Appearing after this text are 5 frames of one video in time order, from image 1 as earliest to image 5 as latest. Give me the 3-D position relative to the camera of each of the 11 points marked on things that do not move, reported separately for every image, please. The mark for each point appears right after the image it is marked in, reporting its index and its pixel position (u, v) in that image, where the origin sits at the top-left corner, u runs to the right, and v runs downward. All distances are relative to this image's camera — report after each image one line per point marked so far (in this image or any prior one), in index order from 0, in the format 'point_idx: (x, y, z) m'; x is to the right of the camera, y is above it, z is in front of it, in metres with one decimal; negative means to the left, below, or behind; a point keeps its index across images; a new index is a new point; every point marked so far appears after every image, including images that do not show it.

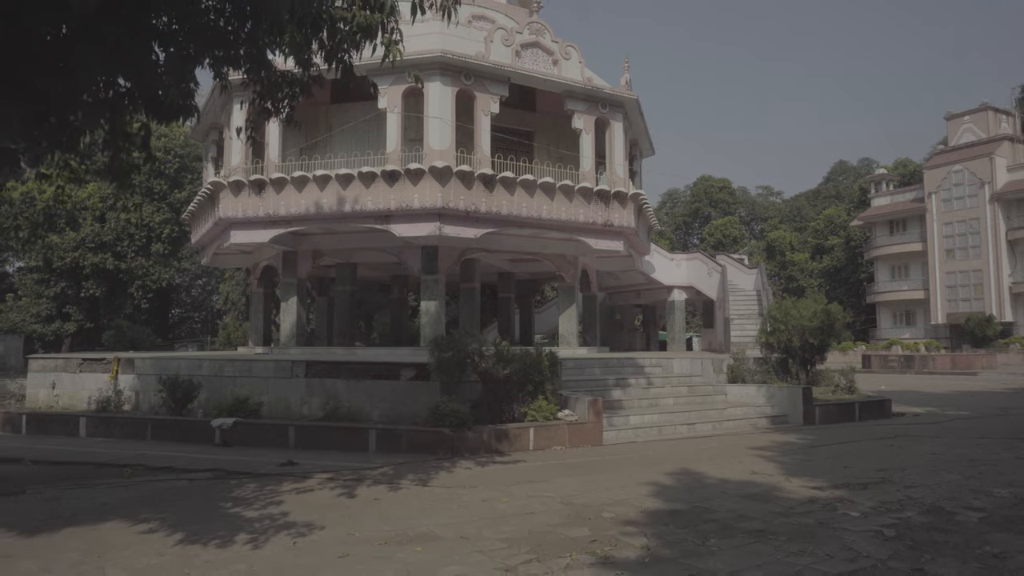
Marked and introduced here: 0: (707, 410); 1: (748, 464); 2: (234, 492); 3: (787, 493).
0: (+3.2, -2.1, +12.4) m
1: (+2.7, -2.0, +8.6) m
2: (-2.6, -1.9, +7.0) m
3: (+2.5, -1.8, +6.9) m
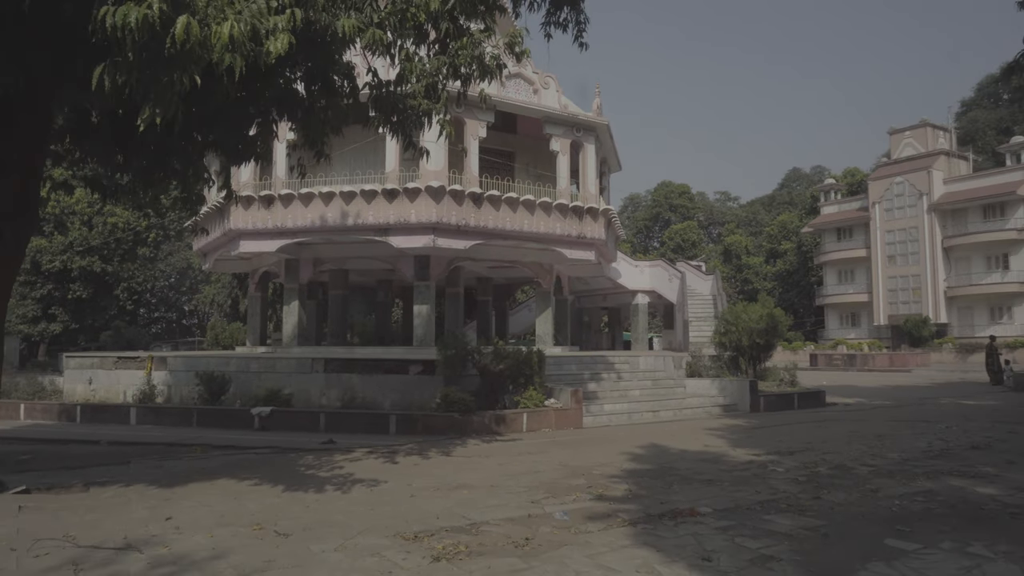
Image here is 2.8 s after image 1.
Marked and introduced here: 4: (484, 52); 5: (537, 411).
0: (+3.0, -2.2, +14.5) m
1: (+2.7, -2.1, +10.6) m
2: (-2.5, -2.0, +8.8) m
3: (+2.6, -2.0, +8.9) m
4: (-0.3, +2.2, +7.2) m
5: (+0.4, -1.9, +11.8) m
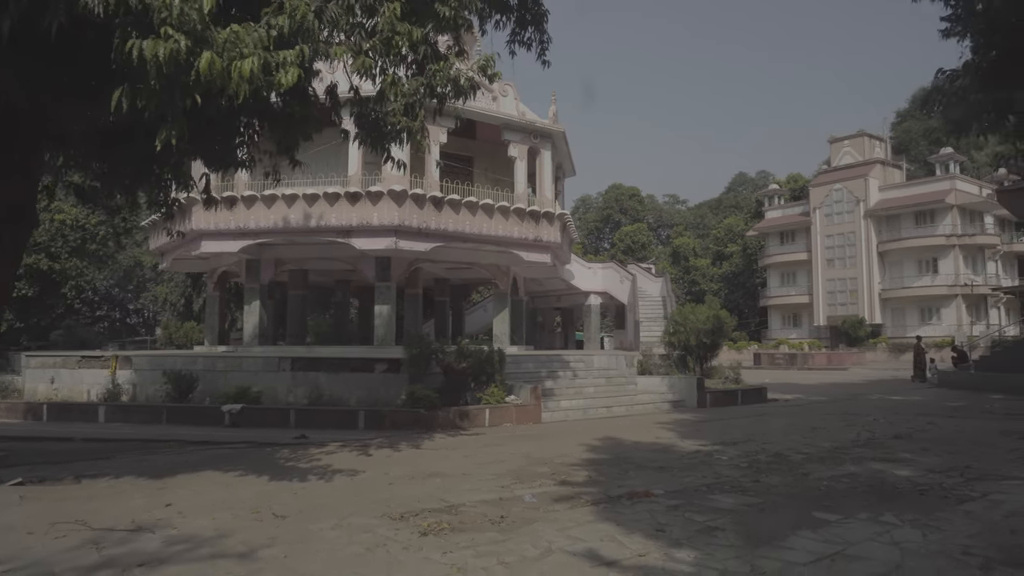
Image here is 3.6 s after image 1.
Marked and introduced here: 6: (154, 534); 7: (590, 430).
0: (+2.2, -2.2, +15.3) m
1: (+2.1, -2.2, +11.4) m
2: (-2.9, -2.0, +9.2) m
3: (+2.2, -2.0, +9.7) m
4: (-0.5, +2.2, +7.8) m
5: (-0.2, -1.9, +12.4) m
6: (-2.5, -1.7, +5.3) m
7: (+1.2, -2.2, +11.8) m
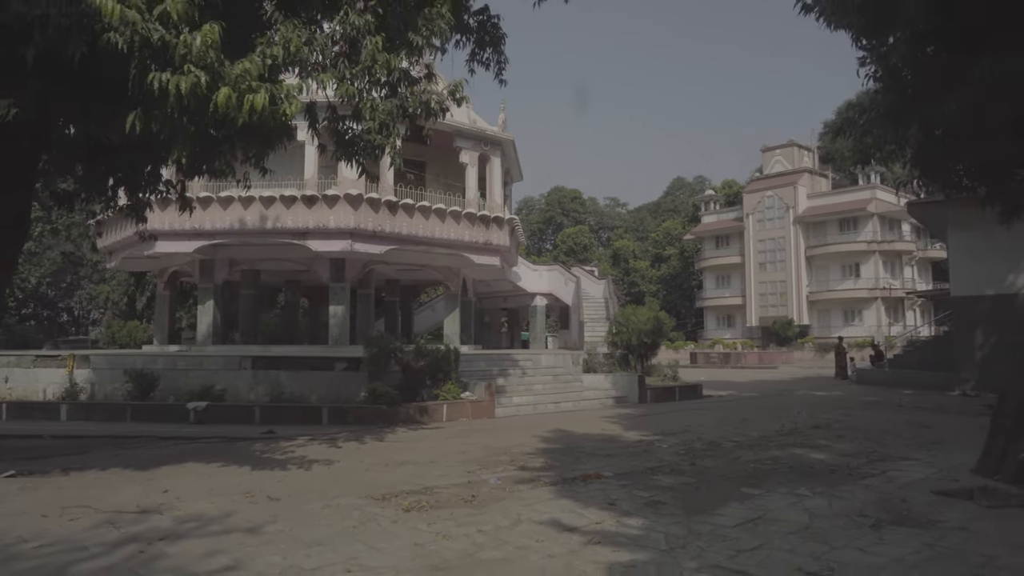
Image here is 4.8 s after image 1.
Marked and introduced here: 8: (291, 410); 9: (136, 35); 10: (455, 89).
0: (+1.2, -2.3, +16.2) m
1: (+1.4, -2.2, +12.3) m
2: (-3.4, -2.1, +9.8) m
3: (+1.6, -2.1, +10.6) m
4: (-0.9, +2.1, +8.5) m
5: (-1.0, -2.0, +13.2) m
6: (-2.7, -1.8, +5.9) m
7: (+0.5, -2.3, +12.7) m
8: (-3.7, -2.0, +12.5) m
9: (-2.7, +1.8, +5.4) m
10: (-0.7, +2.3, +8.6) m
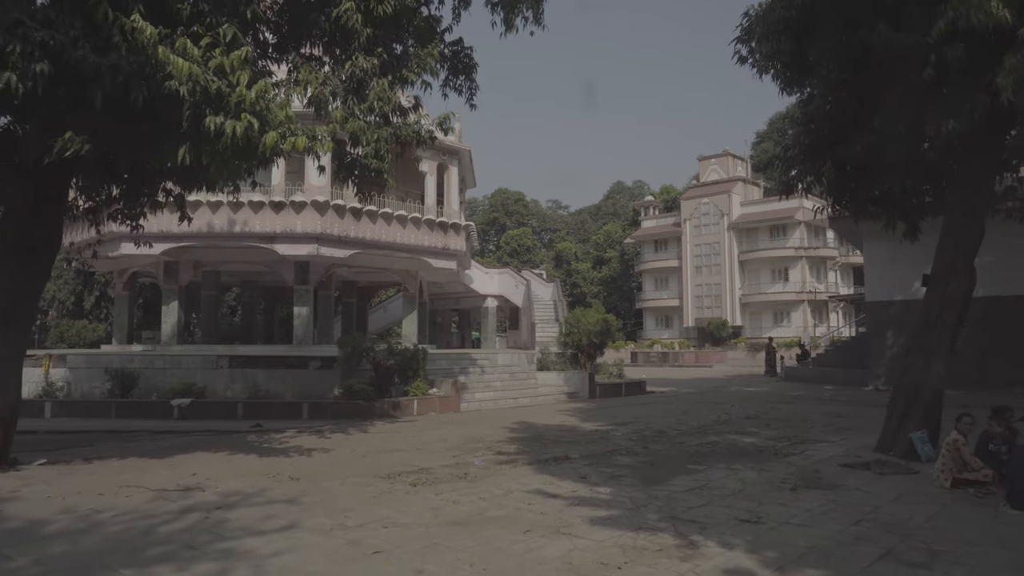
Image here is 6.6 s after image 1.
0: (+0.3, -2.4, +17.5) m
1: (+0.8, -2.3, +13.6) m
2: (-3.8, -2.1, +10.7) m
3: (+1.1, -2.2, +12.0) m
4: (-1.2, +2.0, +9.6) m
5: (-1.6, -2.1, +14.3) m
6: (-2.8, -1.9, +6.9) m
7: (-0.1, -2.4, +13.9) m
8: (-4.3, -2.1, +13.4) m
9: (-2.7, +1.7, +6.4) m
10: (-0.9, +2.2, +9.7) m
